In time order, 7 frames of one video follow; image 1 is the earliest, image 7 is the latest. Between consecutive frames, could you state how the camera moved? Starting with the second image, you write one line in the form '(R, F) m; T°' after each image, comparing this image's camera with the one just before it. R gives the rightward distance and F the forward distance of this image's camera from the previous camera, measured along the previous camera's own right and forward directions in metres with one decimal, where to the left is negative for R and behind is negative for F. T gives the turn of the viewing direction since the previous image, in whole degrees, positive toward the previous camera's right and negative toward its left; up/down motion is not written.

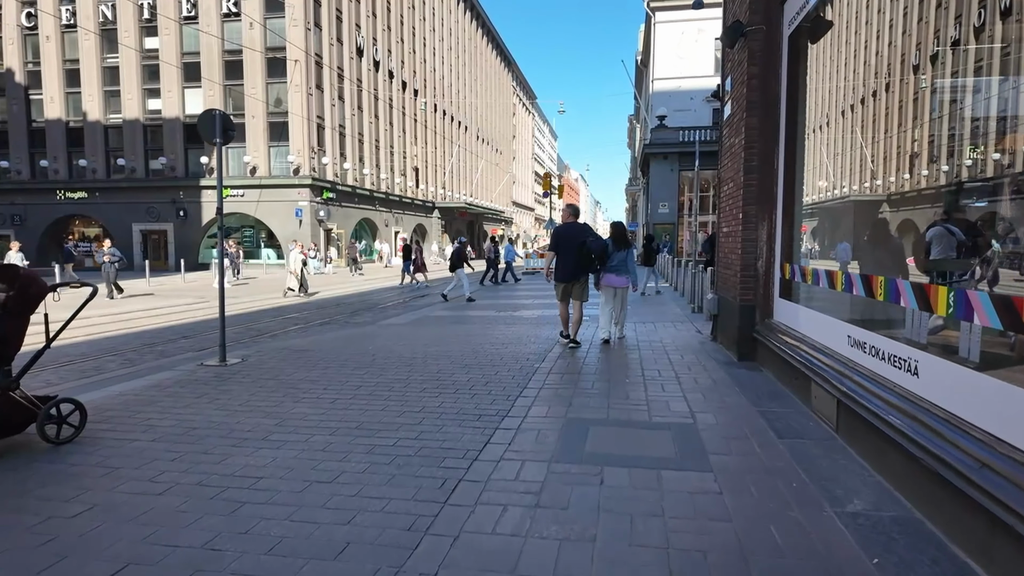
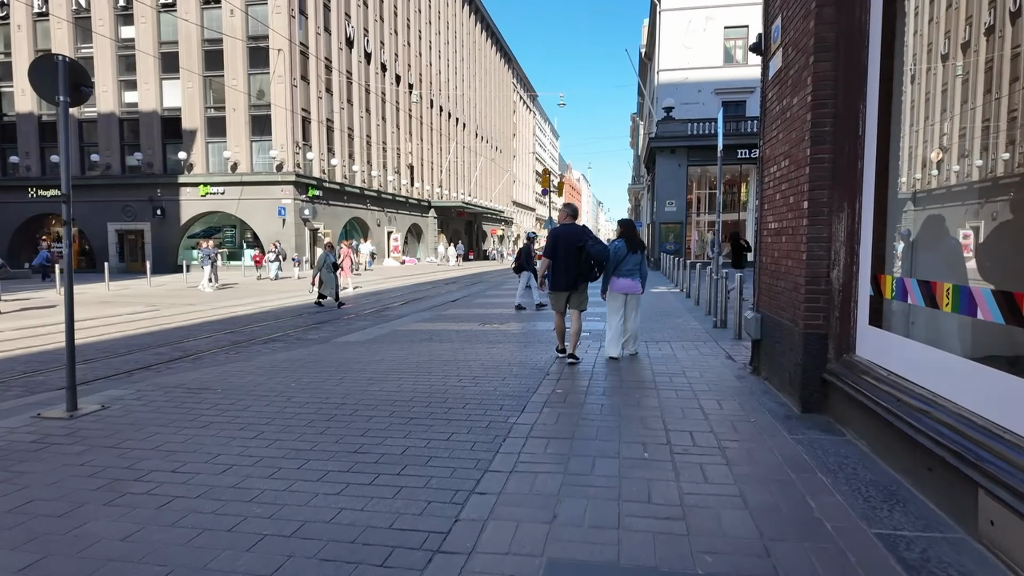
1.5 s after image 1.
(+0.3, +2.0) m; 0°
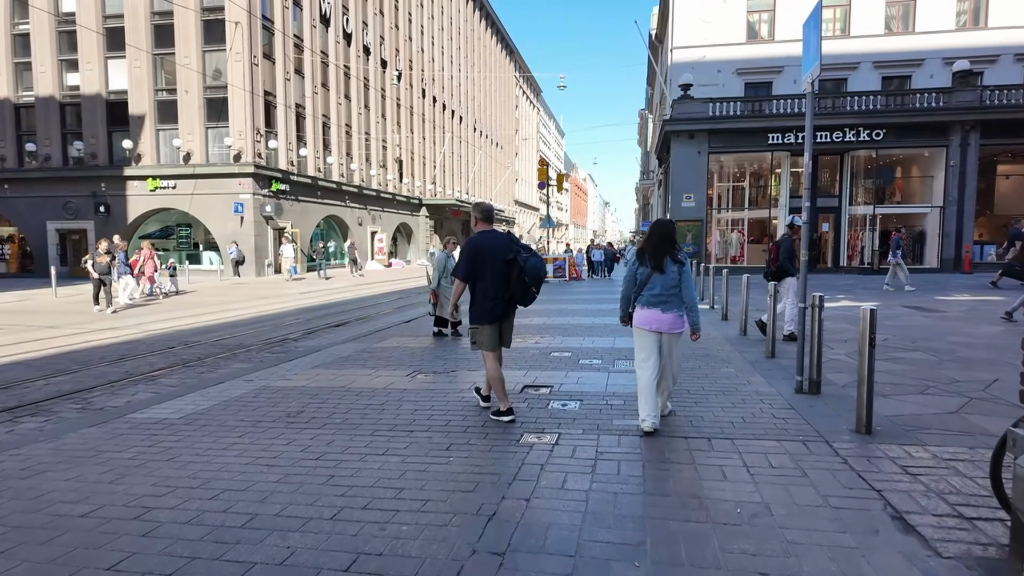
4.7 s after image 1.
(+0.7, +4.2) m; -1°
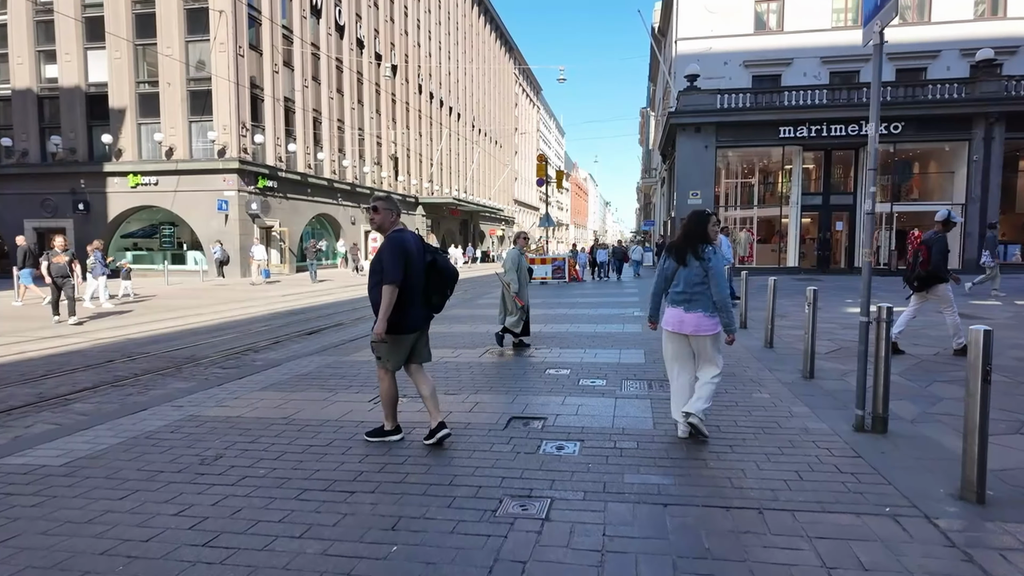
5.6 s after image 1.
(+0.1, +1.3) m; 0°
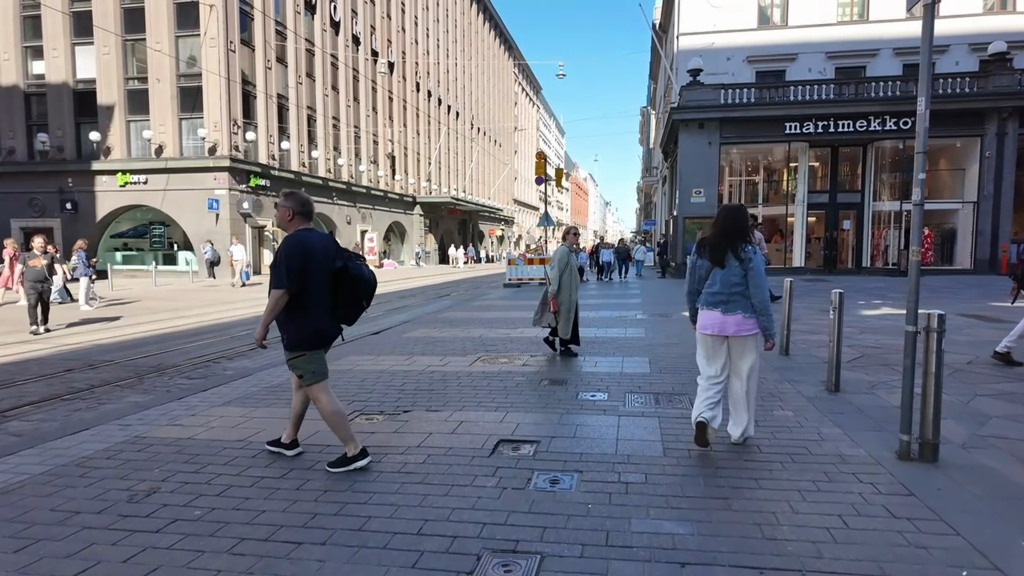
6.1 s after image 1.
(+0.1, +0.7) m; 0°
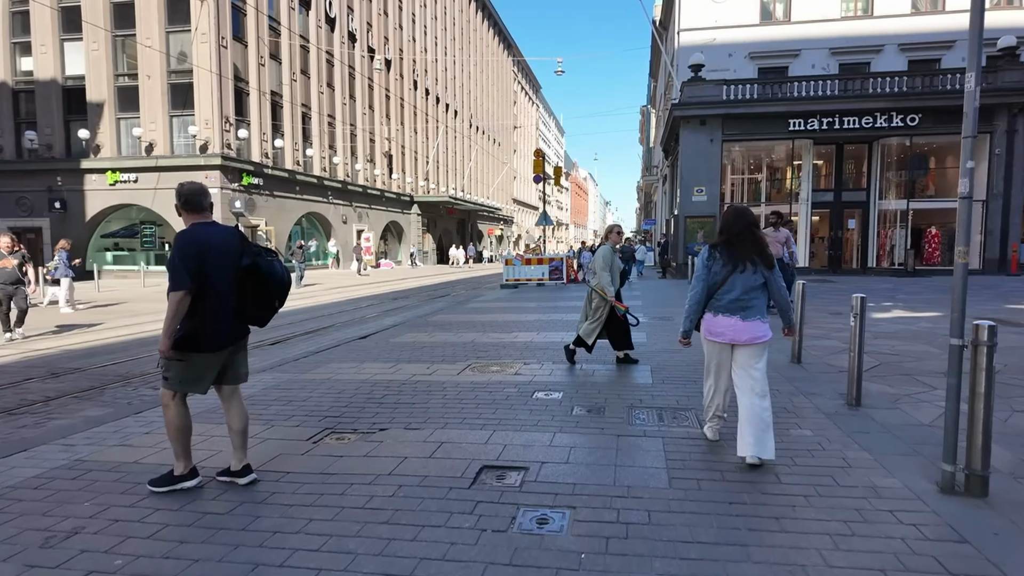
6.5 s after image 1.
(+0.1, +0.5) m; 0°
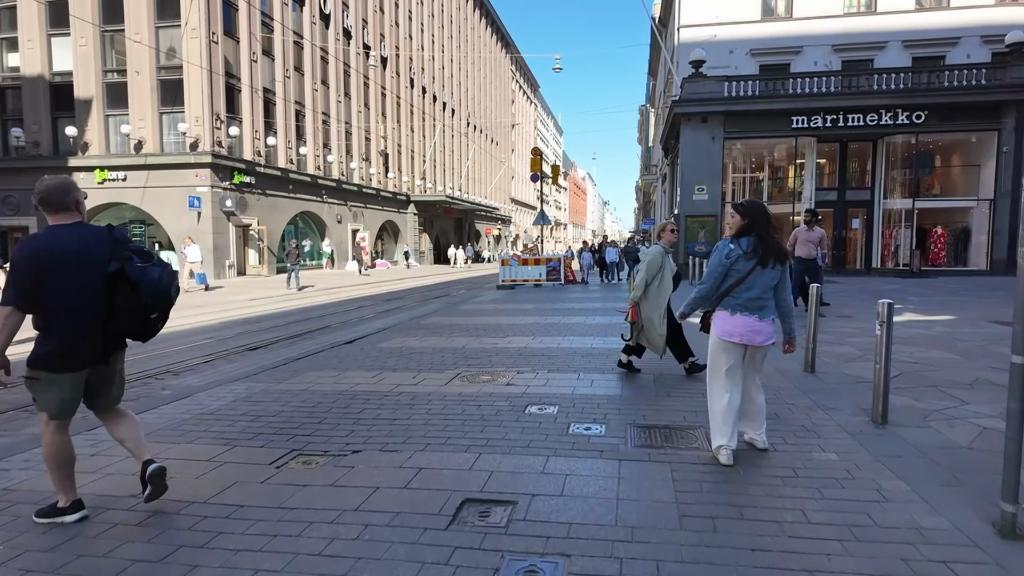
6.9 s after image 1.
(+0.1, +0.5) m; 0°
